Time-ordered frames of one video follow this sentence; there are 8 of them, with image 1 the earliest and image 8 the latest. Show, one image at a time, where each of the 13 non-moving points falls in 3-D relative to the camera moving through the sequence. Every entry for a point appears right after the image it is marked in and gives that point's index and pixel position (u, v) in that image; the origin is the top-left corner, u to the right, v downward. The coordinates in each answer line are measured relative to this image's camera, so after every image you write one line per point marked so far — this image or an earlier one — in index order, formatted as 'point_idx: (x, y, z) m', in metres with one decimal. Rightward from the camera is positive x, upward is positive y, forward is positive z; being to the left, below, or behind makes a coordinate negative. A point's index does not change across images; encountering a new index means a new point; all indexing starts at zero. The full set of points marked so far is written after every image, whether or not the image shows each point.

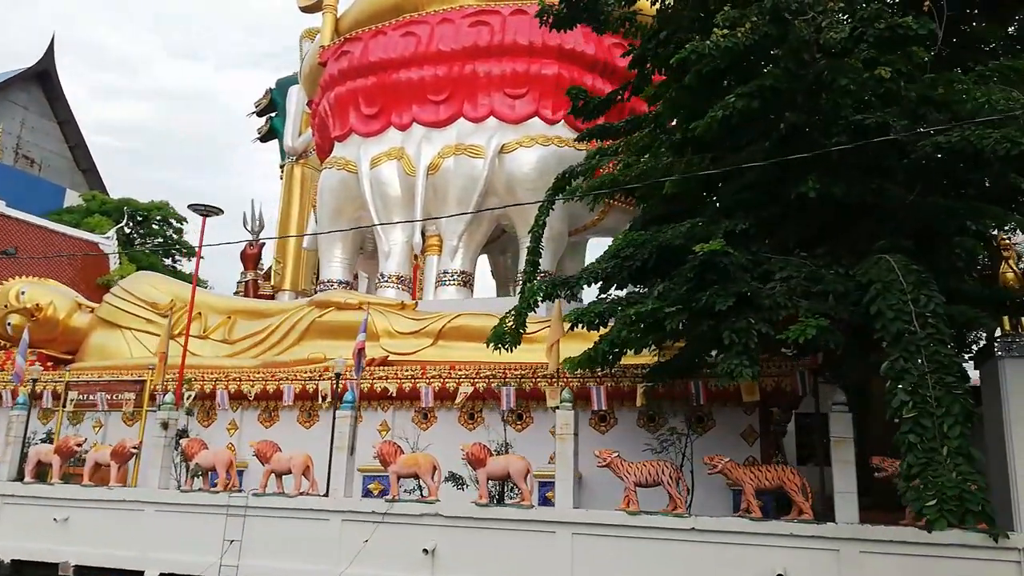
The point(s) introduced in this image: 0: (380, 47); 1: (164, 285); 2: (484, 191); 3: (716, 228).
0: (-2.4, +4.4, +14.2) m
1: (-5.4, 0.0, +11.9) m
2: (-0.5, +1.6, +13.0) m
3: (+1.6, +0.4, +5.9) m
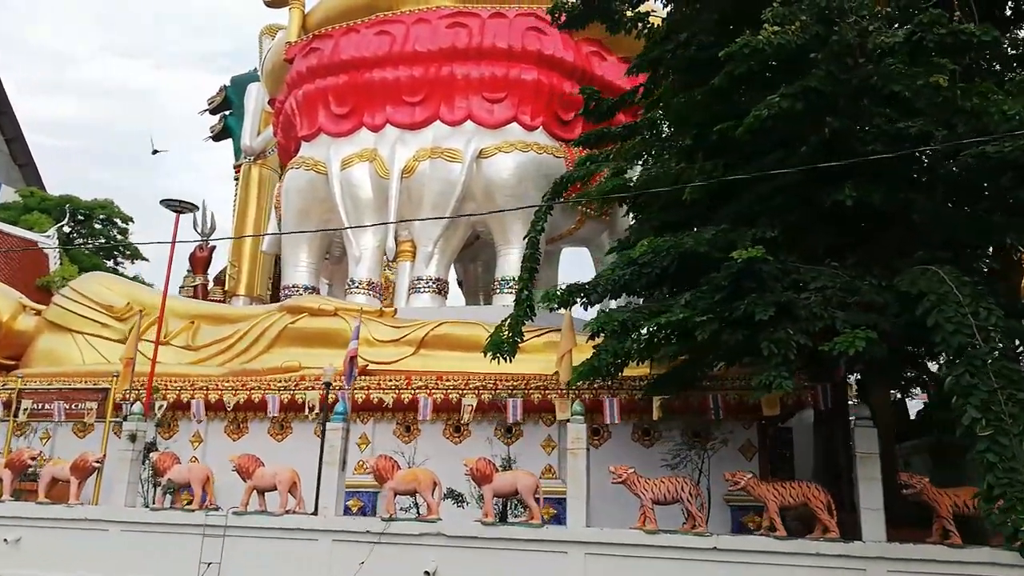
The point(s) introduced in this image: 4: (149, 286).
0: (-2.8, +4.3, +13.7) m
1: (-5.7, 0.0, +11.1) m
2: (-0.8, +1.5, +12.7) m
3: (+1.7, +0.4, +5.7) m
4: (-5.3, 0.0, +11.3) m
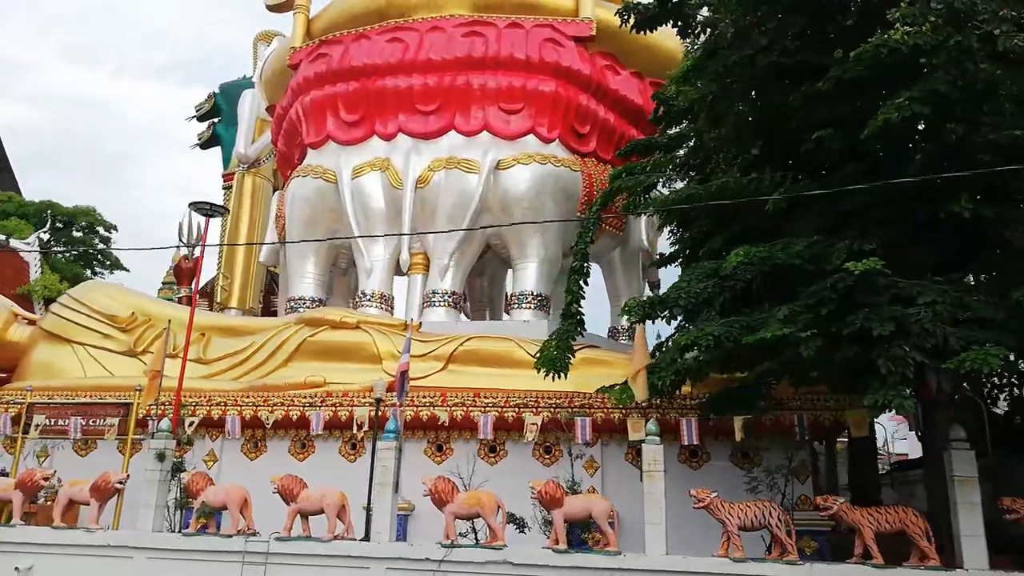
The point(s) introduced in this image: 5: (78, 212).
0: (-2.6, +4.1, +13.3) m
1: (-5.3, -0.1, +10.5) m
2: (-0.5, +1.3, +12.3) m
3: (+2.3, +0.3, +5.4) m
4: (-4.9, -0.1, +10.7) m
5: (-10.9, +1.9, +19.4) m
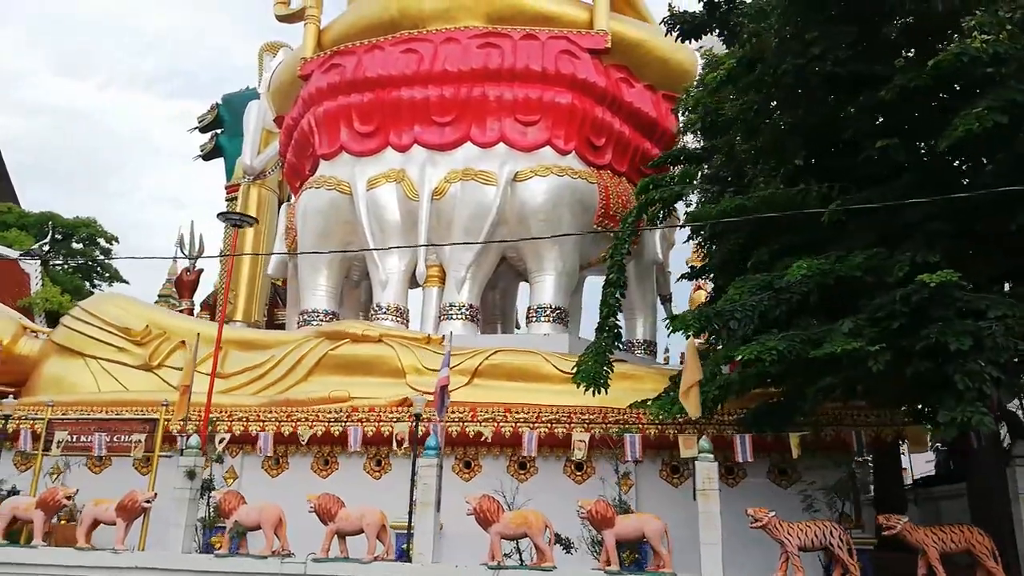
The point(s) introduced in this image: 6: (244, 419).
0: (-2.3, +3.8, +13.2) m
1: (-5.0, -0.3, +10.3) m
2: (-0.3, +1.0, +12.2) m
3: (+2.7, +0.2, +5.3) m
4: (-4.6, -0.3, +10.5) m
5: (-10.7, +1.6, +19.1) m
6: (-2.9, -1.4, +8.5) m
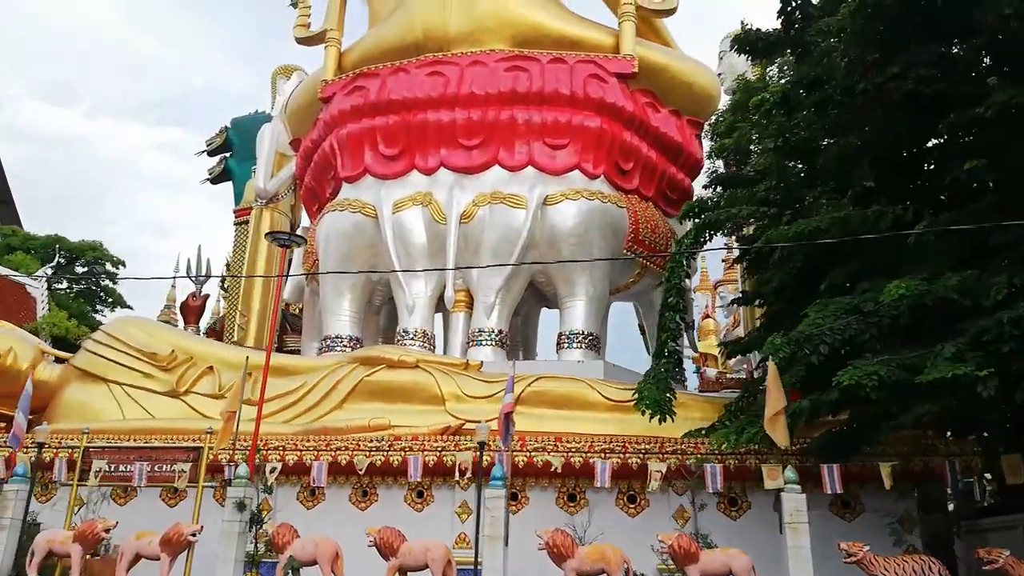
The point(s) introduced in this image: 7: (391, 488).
0: (-1.8, +3.4, +13.1) m
1: (-4.5, -0.6, +10.0) m
2: (+0.2, +0.7, +12.0) m
3: (+3.2, 0.0, +5.1) m
4: (-4.2, -0.6, +10.1) m
5: (-10.3, +1.0, +18.8) m
6: (-2.4, -1.7, +8.2) m
7: (-1.3, -2.1, +8.1) m
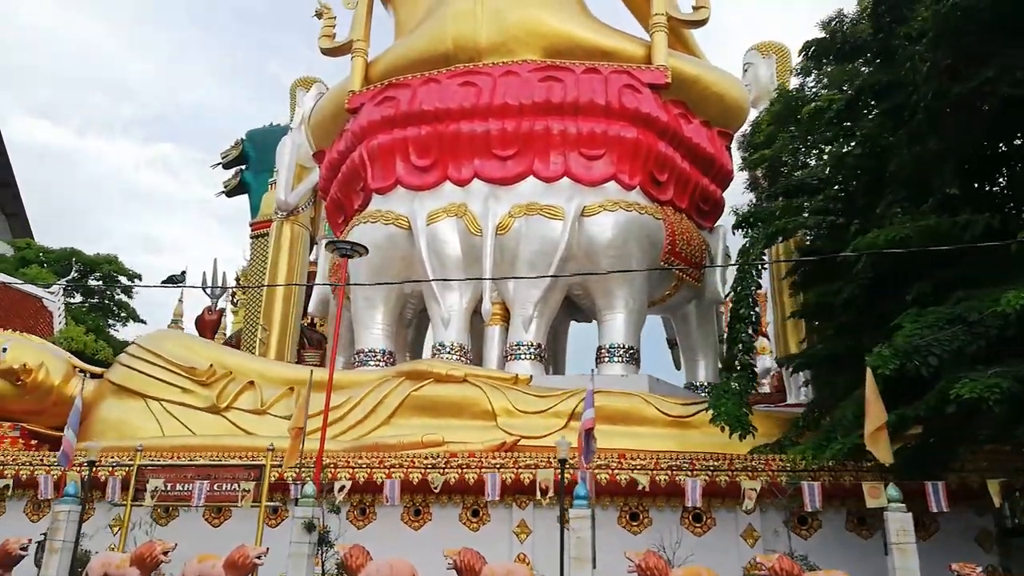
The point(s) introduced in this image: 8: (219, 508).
0: (-1.3, +3.2, +12.9) m
1: (-4.0, -0.7, +9.7) m
2: (+0.8, +0.5, +11.8) m
3: (+3.8, 0.0, +4.9) m
4: (-3.6, -0.7, +9.9) m
5: (-9.8, +0.7, +18.5) m
6: (-1.8, -1.8, +7.9) m
7: (-0.7, -2.2, +7.8) m
8: (-2.9, -2.1, +7.3) m
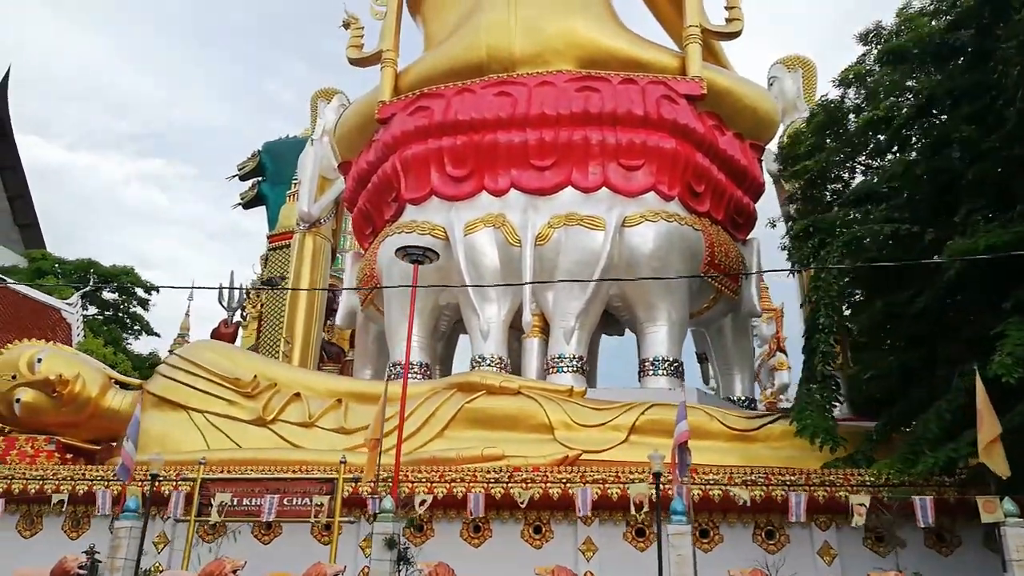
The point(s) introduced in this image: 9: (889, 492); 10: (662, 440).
0: (-0.7, +3.0, +12.7) m
1: (-3.3, -0.8, +9.4) m
2: (+1.4, +0.3, +11.6) m
3: (+4.5, -0.1, +4.7) m
4: (-3.0, -0.9, +9.6) m
5: (-9.3, +0.4, +18.2) m
6: (-1.2, -1.9, +7.6) m
7: (0.0, -2.3, +7.6) m
8: (-2.2, -2.1, +7.1) m
9: (+3.3, -1.8, +6.8) m
10: (+1.6, -1.6, +8.3) m
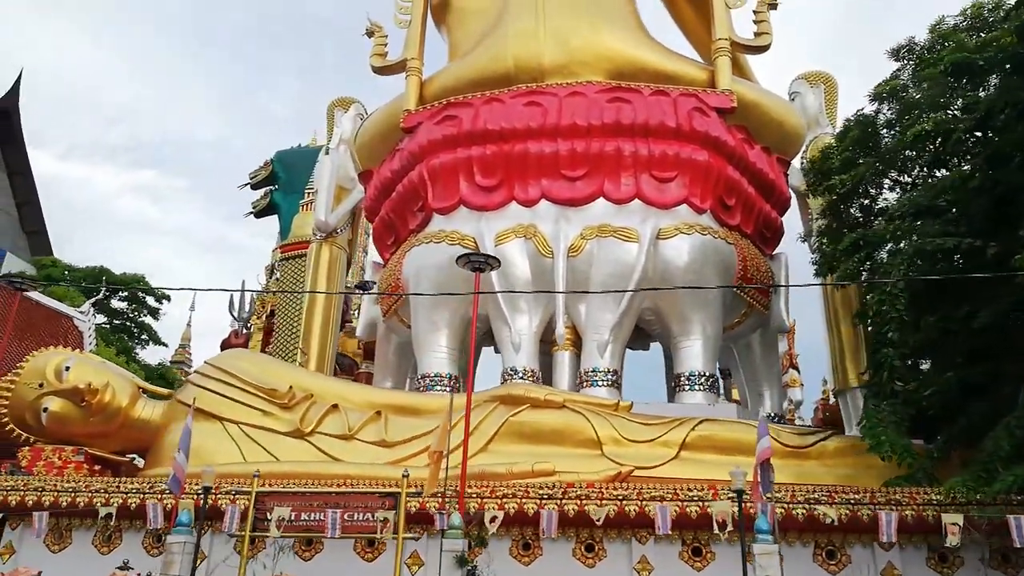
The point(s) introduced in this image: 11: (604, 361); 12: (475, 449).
0: (-0.2, +2.8, +12.6) m
1: (-2.8, -0.9, +9.2) m
2: (+1.8, +0.1, +11.4) m
3: (+5.1, -0.2, +4.6) m
4: (-2.5, -1.0, +9.4) m
5: (-8.9, +0.2, +17.9) m
6: (-0.7, -2.0, +7.4) m
7: (+0.5, -2.4, +7.3) m
8: (-1.7, -2.2, +6.8) m
9: (+3.8, -1.9, +6.7) m
10: (+2.1, -1.8, +8.1) m
11: (+1.3, -1.0, +11.1) m
12: (-0.4, -1.7, +8.2) m
